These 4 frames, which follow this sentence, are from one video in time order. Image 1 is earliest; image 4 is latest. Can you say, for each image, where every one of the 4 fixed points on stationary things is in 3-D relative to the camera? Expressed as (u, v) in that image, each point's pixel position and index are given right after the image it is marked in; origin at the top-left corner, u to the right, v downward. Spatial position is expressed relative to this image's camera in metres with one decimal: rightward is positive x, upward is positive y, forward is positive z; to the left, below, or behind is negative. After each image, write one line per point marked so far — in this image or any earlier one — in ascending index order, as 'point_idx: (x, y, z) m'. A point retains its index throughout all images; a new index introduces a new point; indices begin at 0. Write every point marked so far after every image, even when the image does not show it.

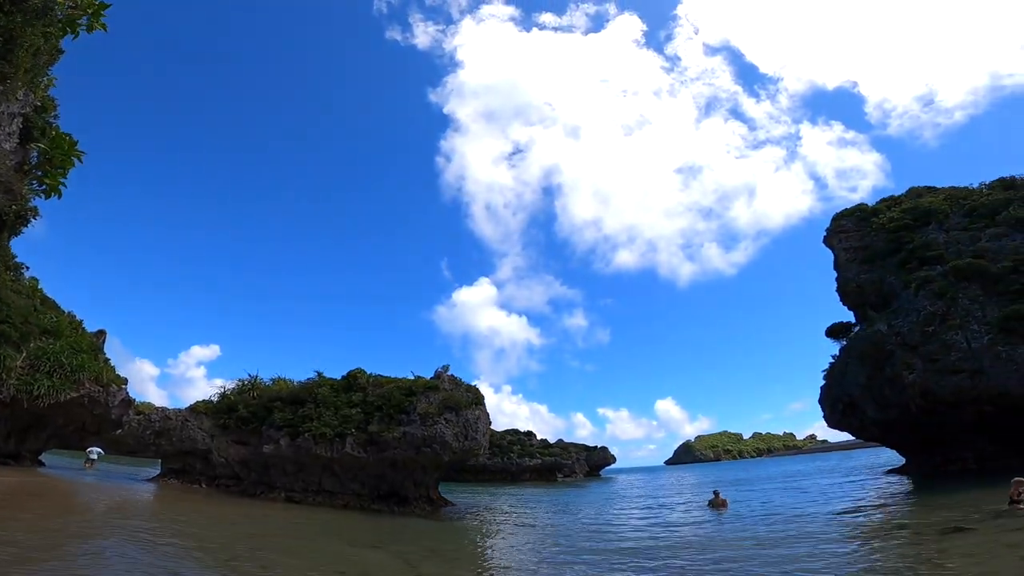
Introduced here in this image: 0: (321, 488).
0: (-6.3, -6.6, +20.0) m
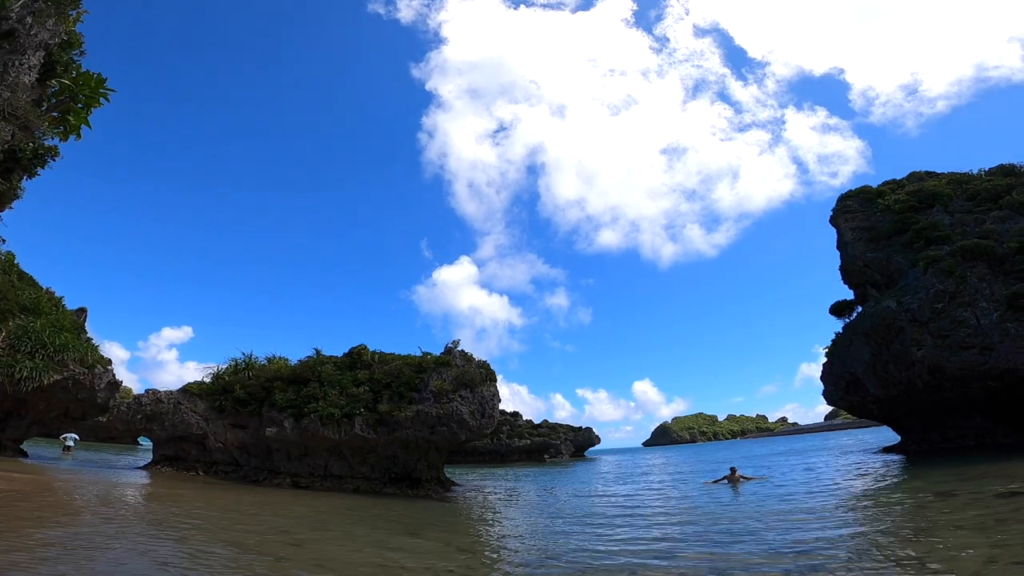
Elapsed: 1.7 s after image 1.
0: (-5.9, -5.8, +19.4) m
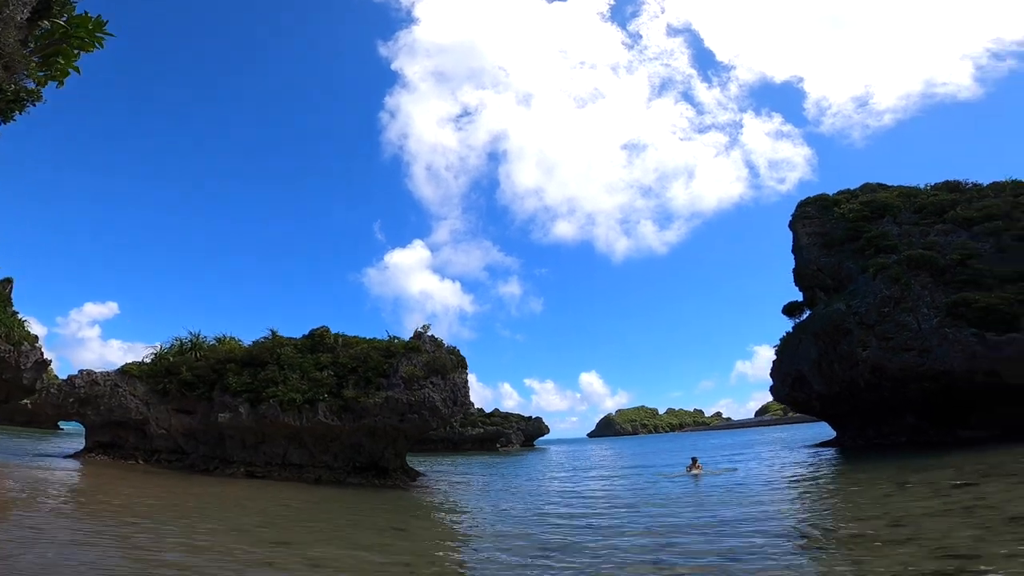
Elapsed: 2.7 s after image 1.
0: (-7.0, -5.2, +18.5) m
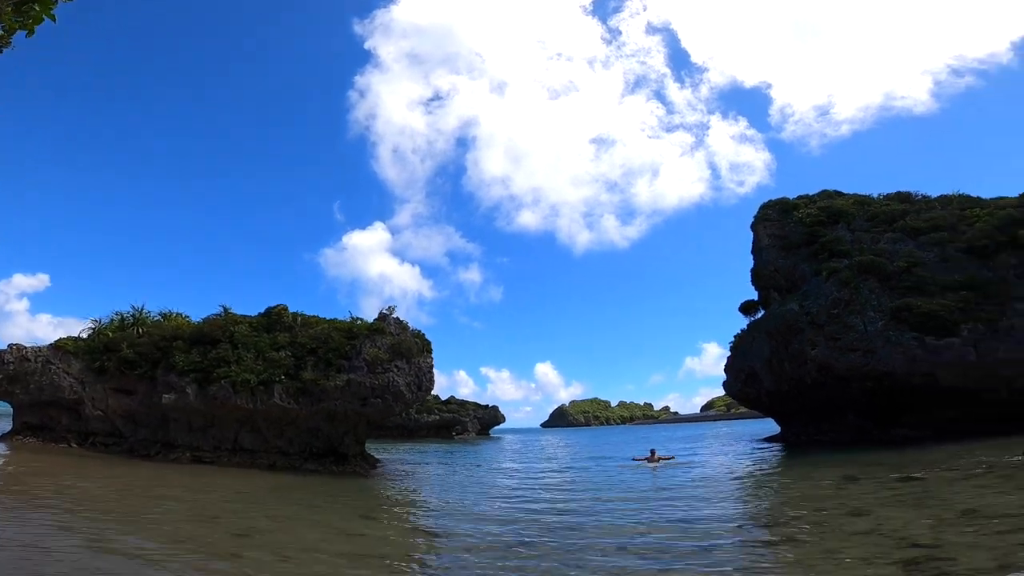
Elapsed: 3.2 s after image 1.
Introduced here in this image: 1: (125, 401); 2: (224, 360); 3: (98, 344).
0: (-8.1, -4.4, +17.8) m
1: (-11.9, -3.3, +19.3) m
2: (-8.4, -2.1, +18.0) m
3: (-13.1, -1.7, +20.1) m
